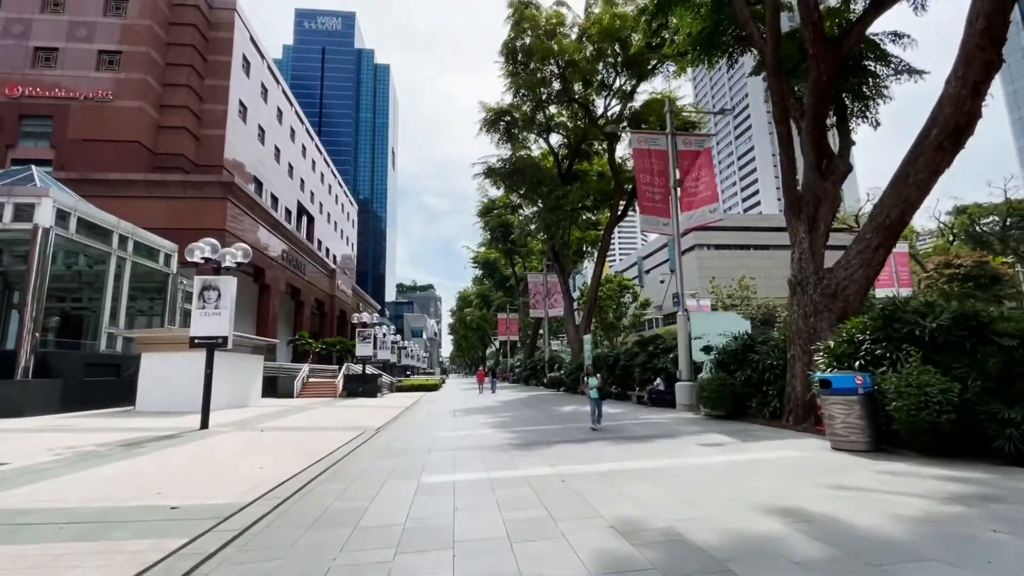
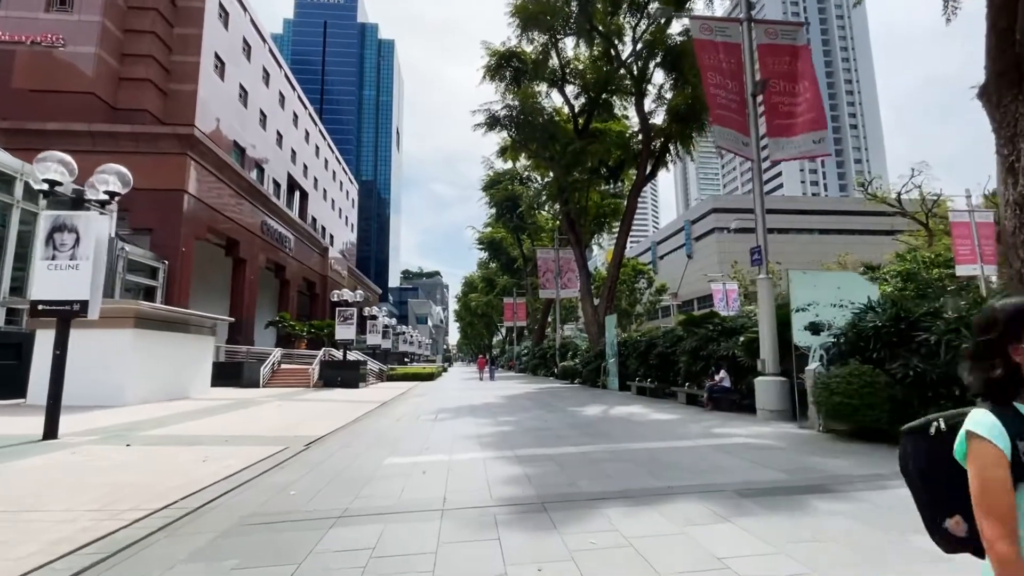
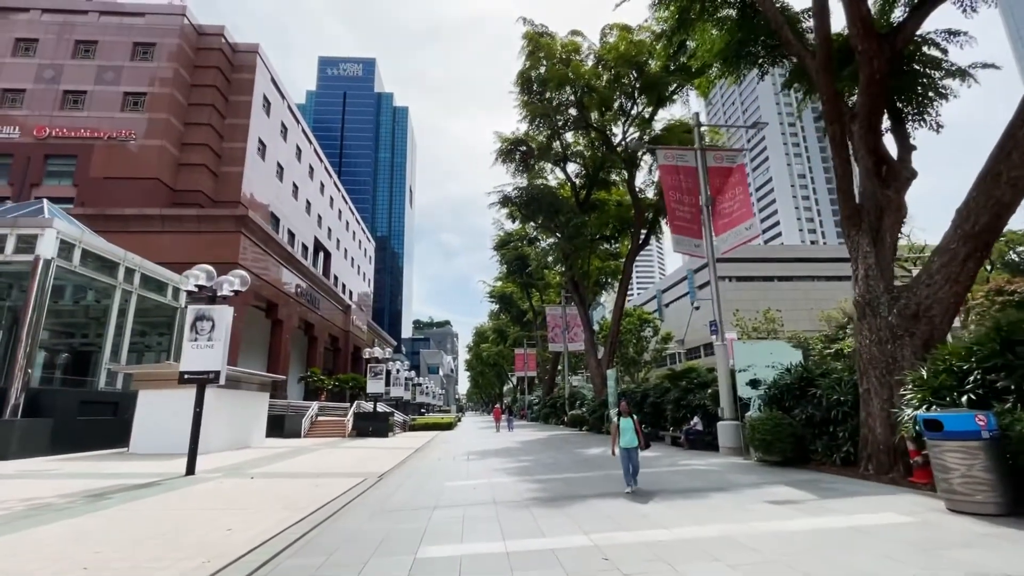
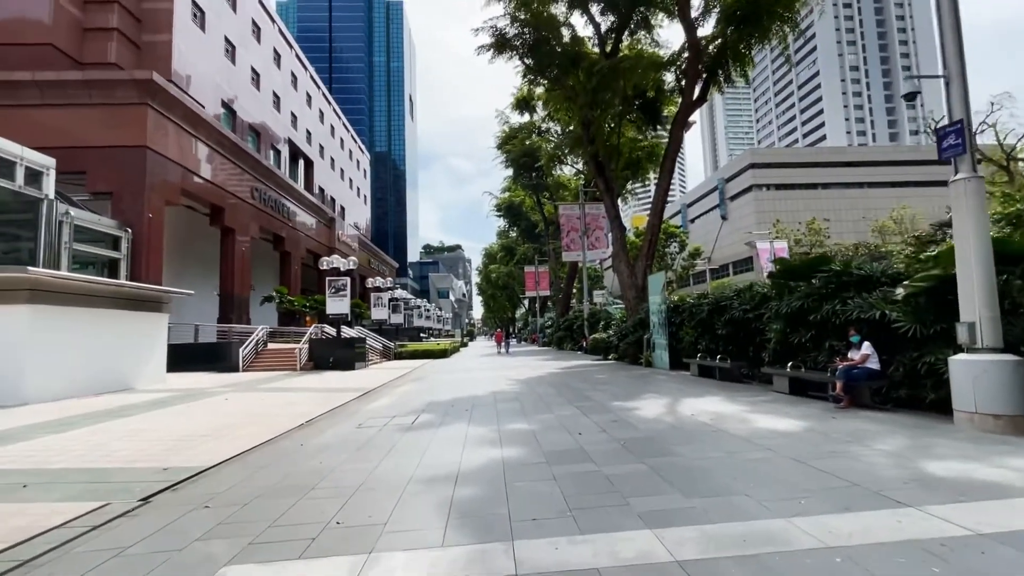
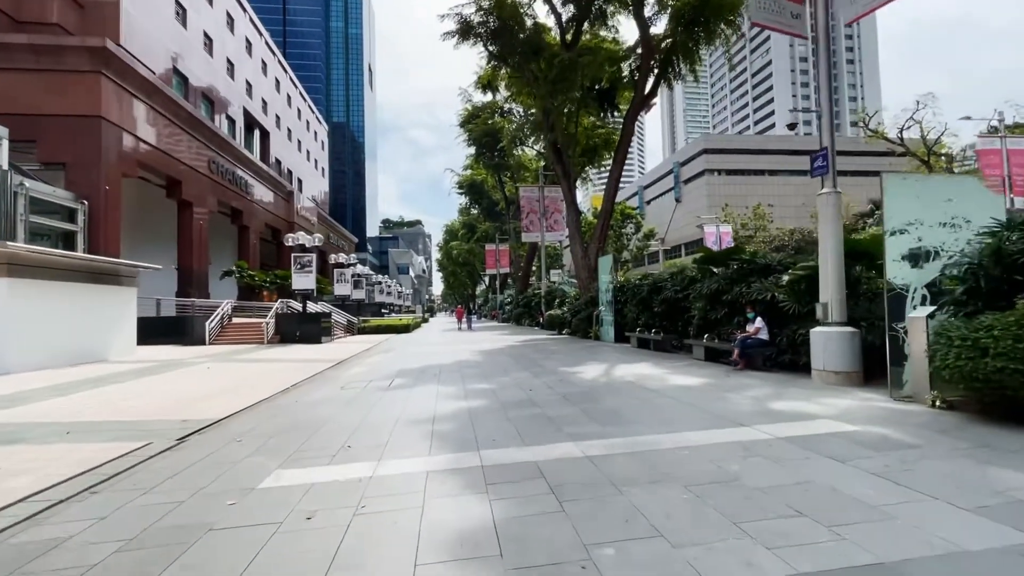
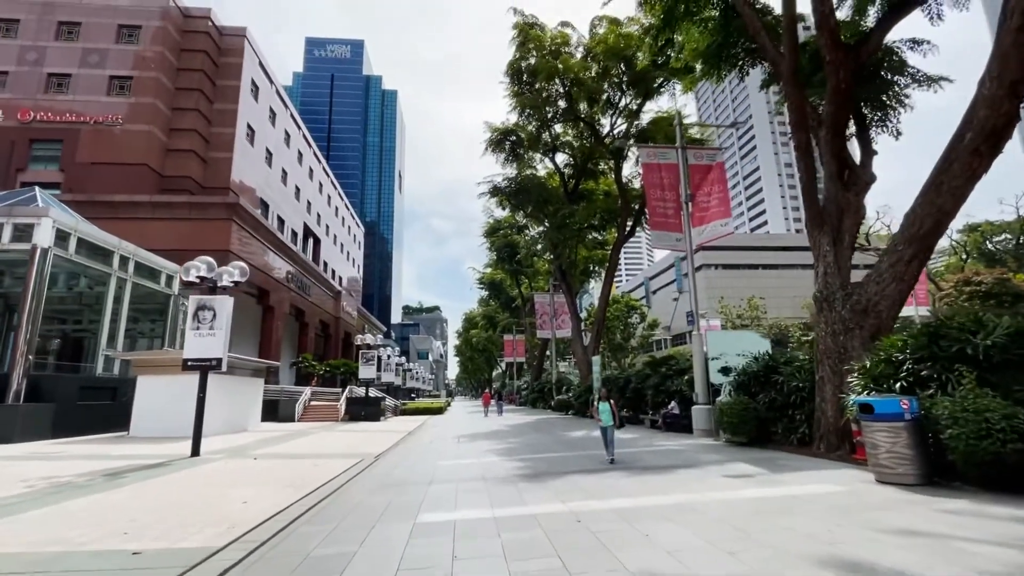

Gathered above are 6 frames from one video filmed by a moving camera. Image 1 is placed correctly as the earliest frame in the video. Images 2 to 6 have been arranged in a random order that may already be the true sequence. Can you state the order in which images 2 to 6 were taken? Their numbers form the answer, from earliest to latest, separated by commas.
6, 3, 2, 5, 4
